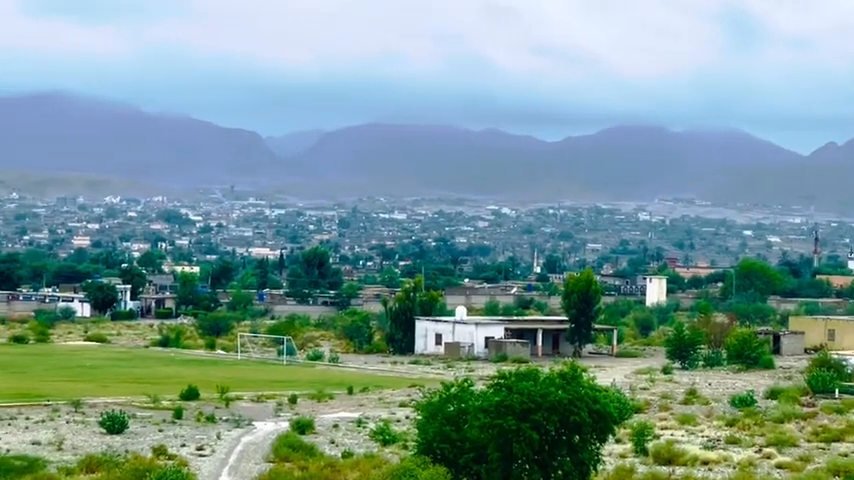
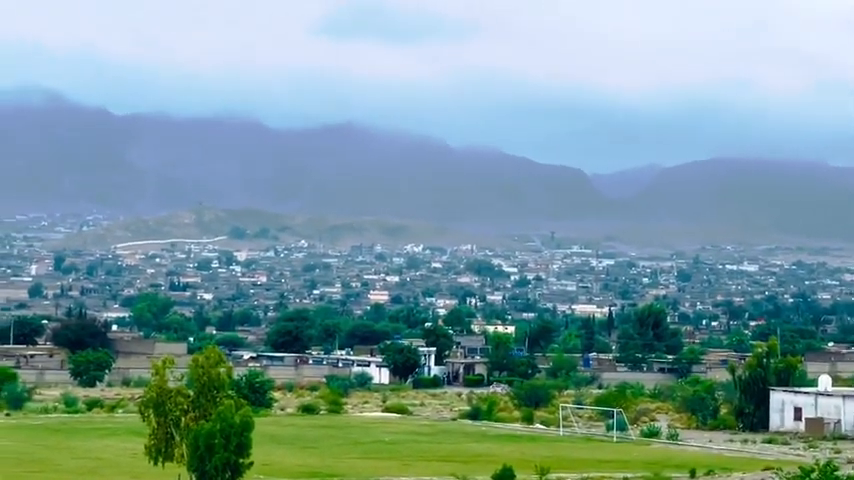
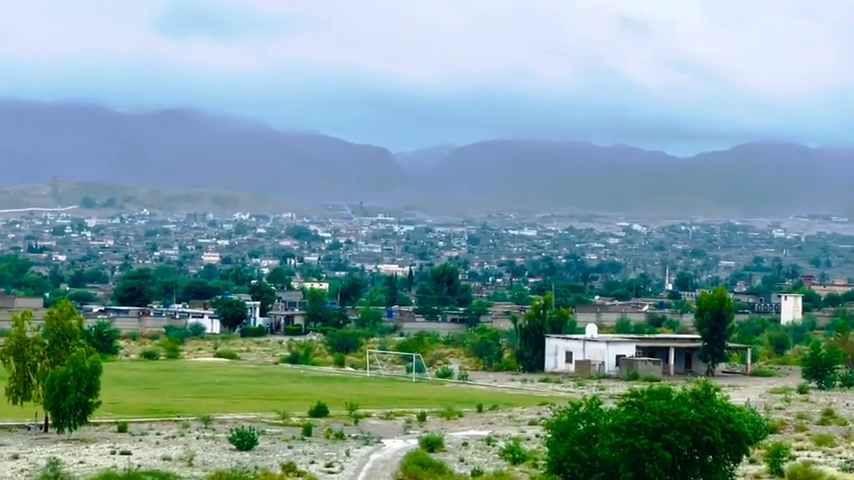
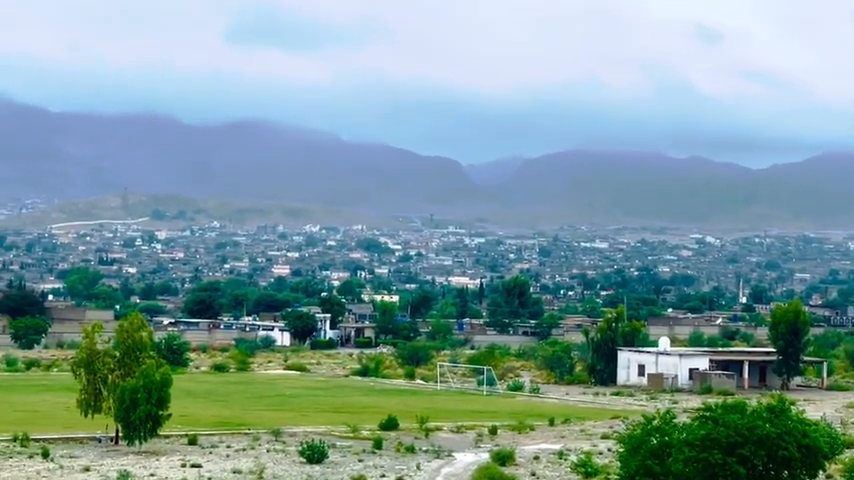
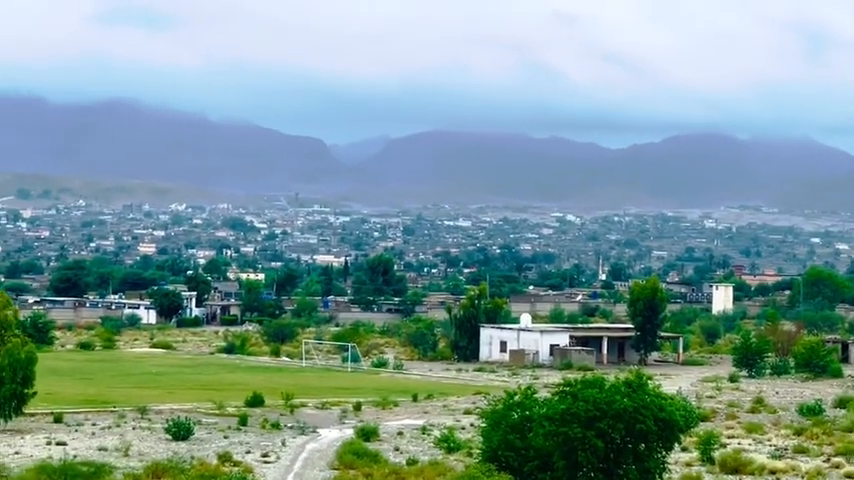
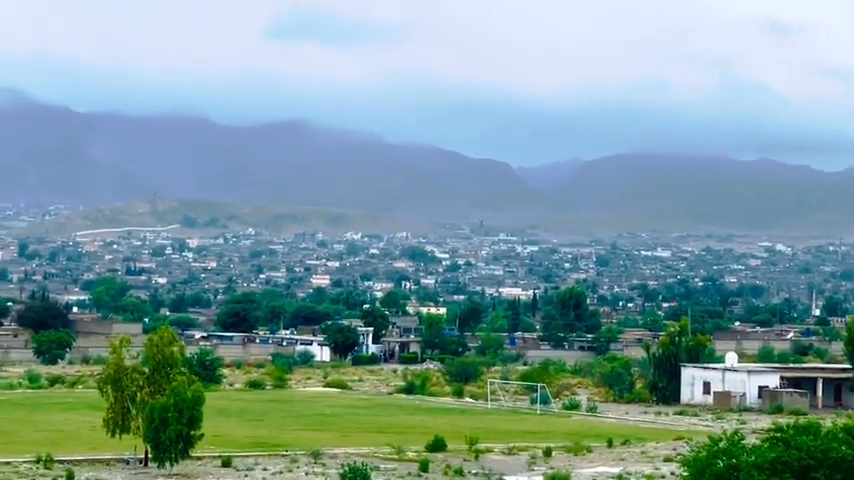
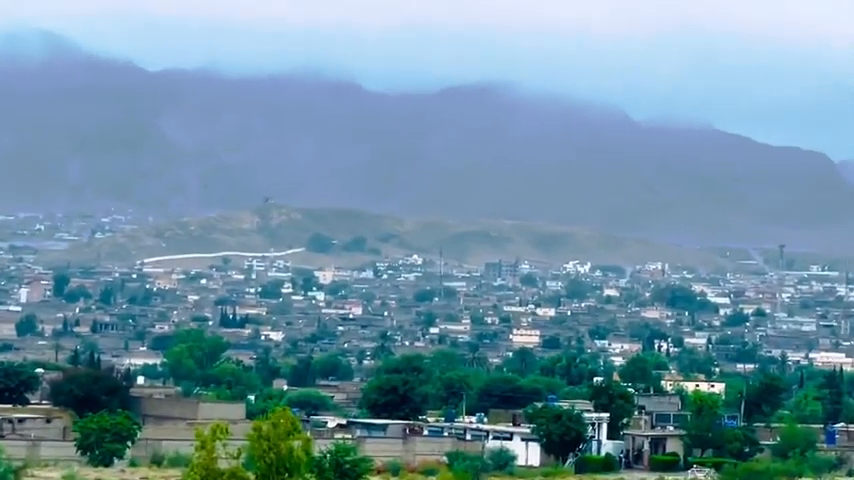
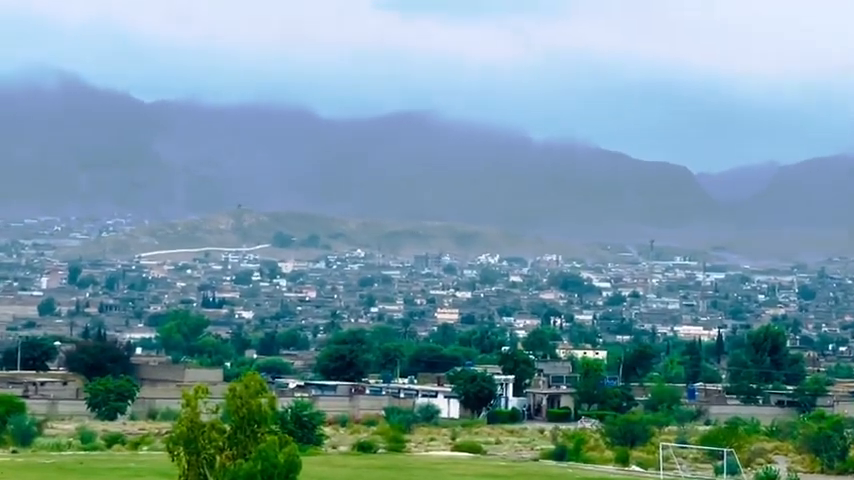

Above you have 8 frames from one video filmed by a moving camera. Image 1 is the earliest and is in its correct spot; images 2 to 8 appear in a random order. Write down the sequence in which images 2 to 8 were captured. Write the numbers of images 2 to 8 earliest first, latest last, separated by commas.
5, 3, 4, 6, 2, 8, 7
